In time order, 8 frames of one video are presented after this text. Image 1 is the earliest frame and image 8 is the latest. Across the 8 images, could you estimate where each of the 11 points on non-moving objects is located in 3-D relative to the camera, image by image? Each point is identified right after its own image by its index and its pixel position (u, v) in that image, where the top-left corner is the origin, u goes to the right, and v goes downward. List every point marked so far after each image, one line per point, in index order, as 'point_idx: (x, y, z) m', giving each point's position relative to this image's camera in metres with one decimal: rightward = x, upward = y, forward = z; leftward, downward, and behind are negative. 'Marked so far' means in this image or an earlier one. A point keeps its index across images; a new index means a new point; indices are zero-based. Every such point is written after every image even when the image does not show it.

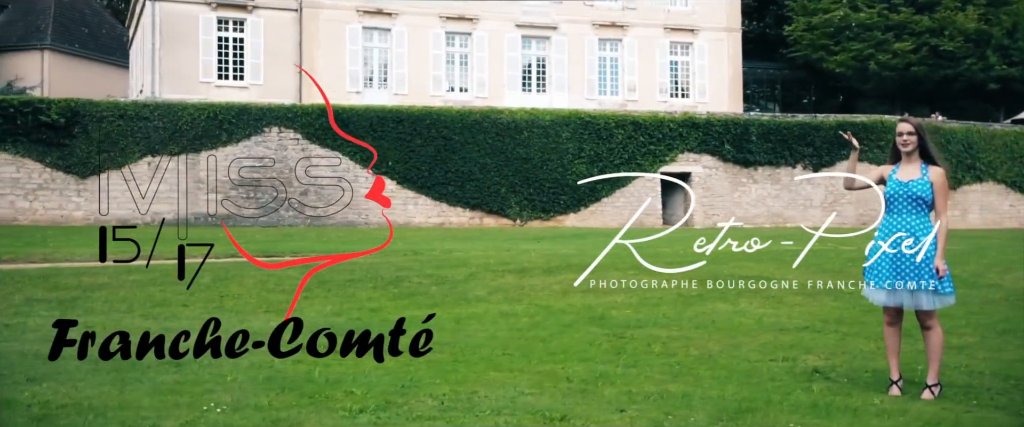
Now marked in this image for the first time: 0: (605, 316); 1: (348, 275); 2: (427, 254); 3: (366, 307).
0: (+0.7, -1.0, +8.9) m
1: (-1.8, -0.6, +10.4) m
2: (-1.1, -0.6, +14.6) m
3: (-1.4, -0.8, +8.8) m
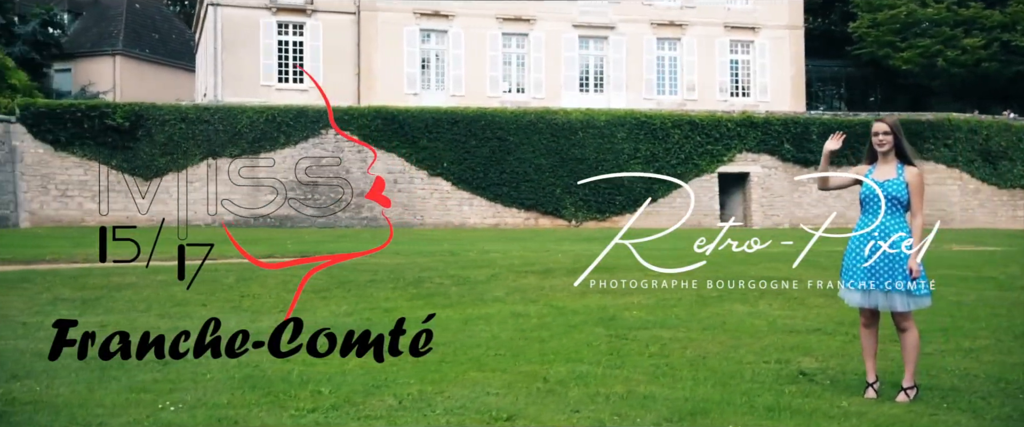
0: (+0.8, -1.0, +8.8) m
1: (-1.5, -0.6, +10.5) m
2: (-0.7, -0.6, +14.6) m
3: (-1.3, -0.9, +8.9) m
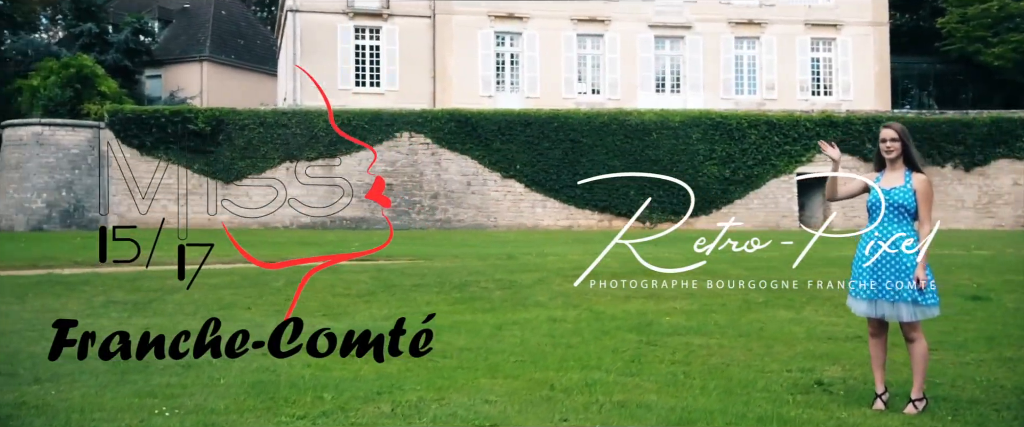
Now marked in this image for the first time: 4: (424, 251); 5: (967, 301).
0: (+1.2, -1.0, +8.8) m
1: (-1.0, -0.7, +10.6) m
2: (+0.1, -0.7, +14.7) m
3: (-0.9, -0.9, +9.0) m
4: (-1.5, -0.7, +17.0) m
5: (+5.4, -1.0, +11.6) m
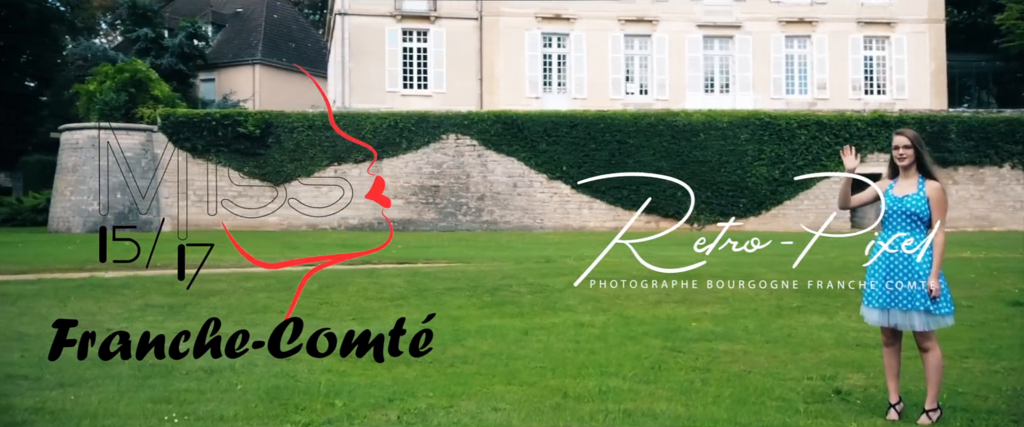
0: (+1.5, -1.0, +8.7) m
1: (-0.7, -0.7, +10.7) m
2: (+0.7, -0.7, +14.7) m
3: (-0.6, -0.9, +9.1) m
4: (-0.8, -0.7, +17.0) m
5: (+5.8, -1.1, +11.3) m
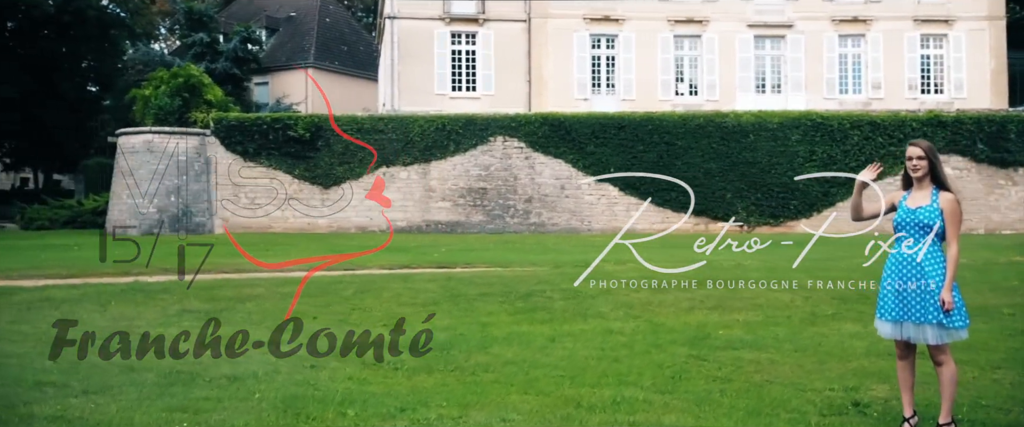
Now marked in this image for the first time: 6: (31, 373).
0: (+1.8, -1.1, +8.7) m
1: (-0.3, -0.8, +10.7) m
2: (+1.3, -0.8, +14.6) m
3: (-0.3, -1.0, +9.1) m
4: (-0.2, -0.8, +17.1) m
5: (+6.2, -1.1, +11.1) m
6: (-3.0, -1.0, +5.9) m
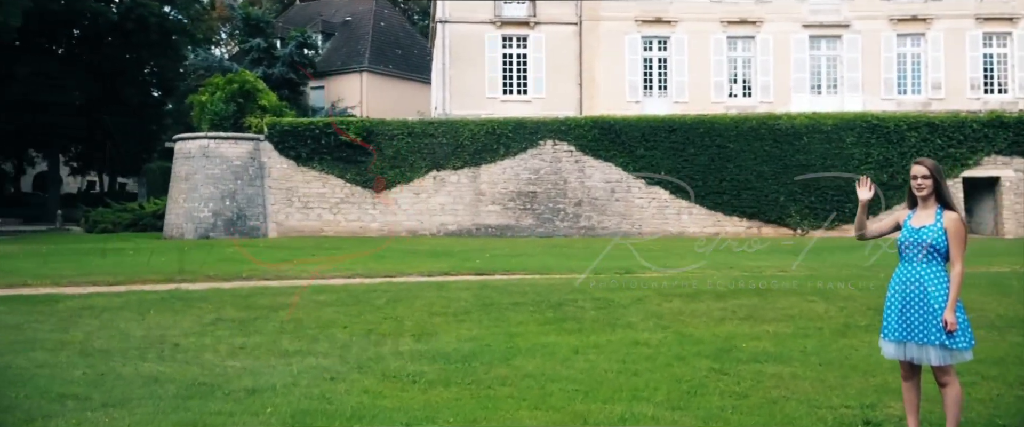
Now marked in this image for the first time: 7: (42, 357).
0: (+2.0, -1.2, +8.6) m
1: (+0.1, -0.9, +10.8) m
2: (+1.8, -0.9, +14.6) m
3: (0.0, -1.1, +9.2) m
4: (+0.5, -0.9, +17.1) m
5: (+6.6, -1.2, +10.8) m
6: (-2.9, -1.1, +6.1) m
7: (-3.3, -1.0, +6.7) m
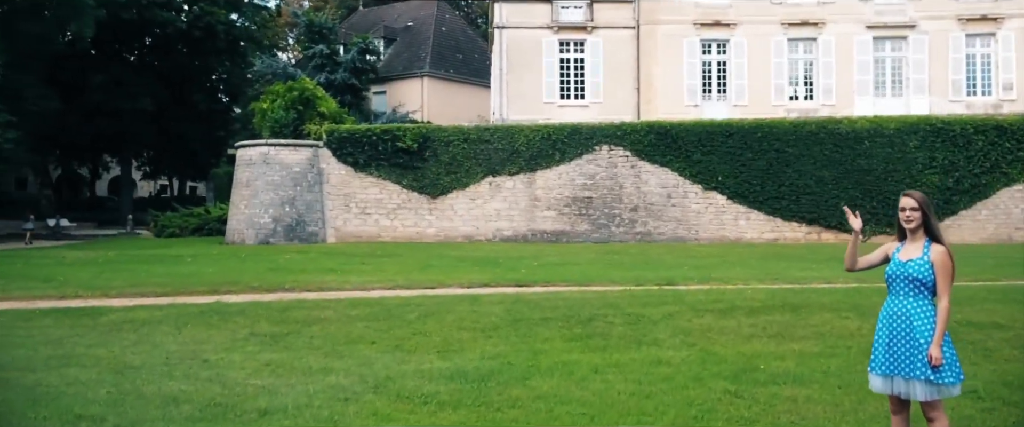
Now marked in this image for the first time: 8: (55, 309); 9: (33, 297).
0: (+2.3, -1.3, +8.6) m
1: (+0.4, -1.1, +10.8) m
2: (+2.4, -1.1, +14.5) m
3: (+0.3, -1.2, +9.2) m
4: (+1.2, -1.1, +17.1) m
5: (+6.9, -1.4, +10.5) m
6: (-2.8, -1.2, +6.3) m
7: (-3.1, -1.1, +6.9) m
8: (-5.4, -1.1, +11.4) m
9: (-6.8, -1.2, +13.9) m
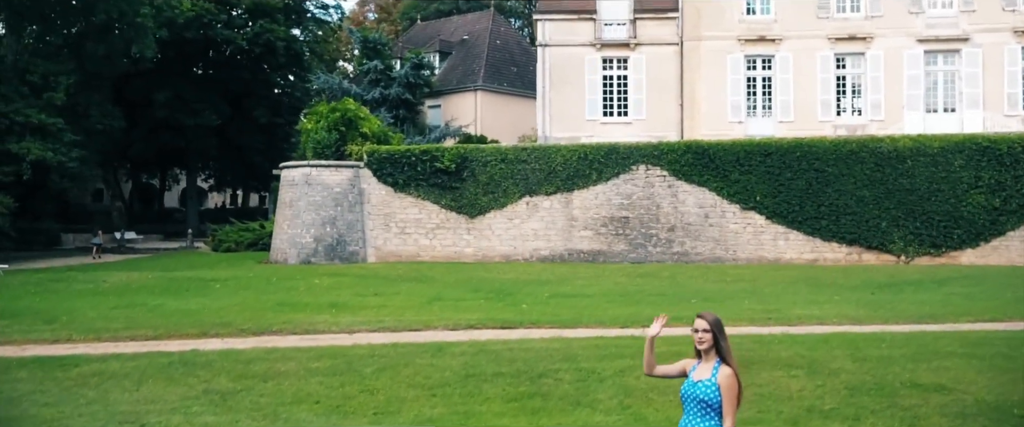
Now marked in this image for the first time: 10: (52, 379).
0: (+1.8, -1.9, +8.7) m
1: (0.0, -1.7, +11.0) m
2: (+2.1, -1.8, +14.7) m
3: (-0.2, -1.8, +9.4) m
4: (+1.0, -1.9, +17.3) m
5: (+6.5, -2.0, +10.4) m
6: (-3.4, -1.7, +6.6) m
7: (-3.7, -1.7, +7.3) m
8: (-5.8, -1.7, +11.8) m
9: (-7.2, -1.9, +14.3) m
10: (-4.7, -1.7, +10.0) m
